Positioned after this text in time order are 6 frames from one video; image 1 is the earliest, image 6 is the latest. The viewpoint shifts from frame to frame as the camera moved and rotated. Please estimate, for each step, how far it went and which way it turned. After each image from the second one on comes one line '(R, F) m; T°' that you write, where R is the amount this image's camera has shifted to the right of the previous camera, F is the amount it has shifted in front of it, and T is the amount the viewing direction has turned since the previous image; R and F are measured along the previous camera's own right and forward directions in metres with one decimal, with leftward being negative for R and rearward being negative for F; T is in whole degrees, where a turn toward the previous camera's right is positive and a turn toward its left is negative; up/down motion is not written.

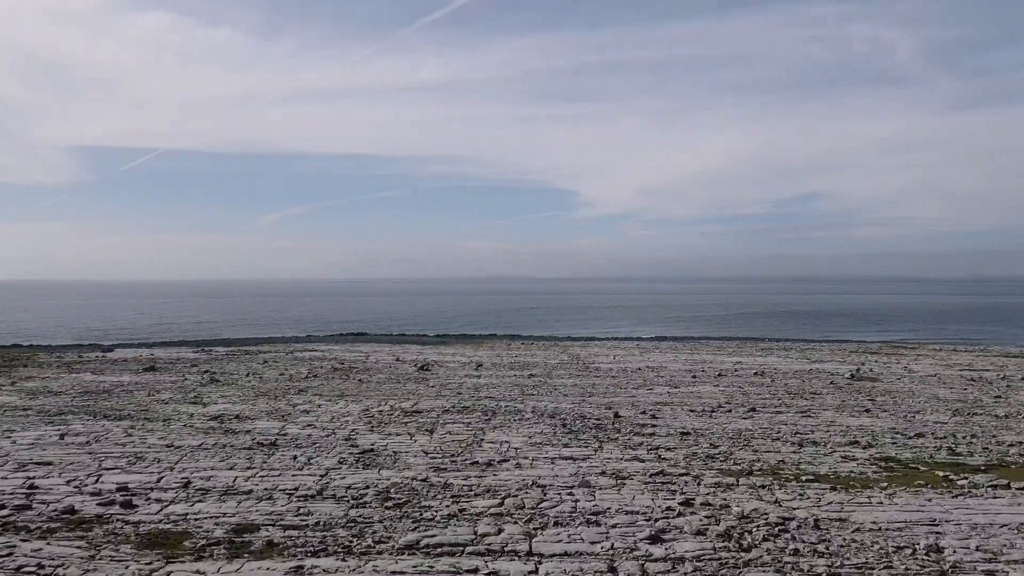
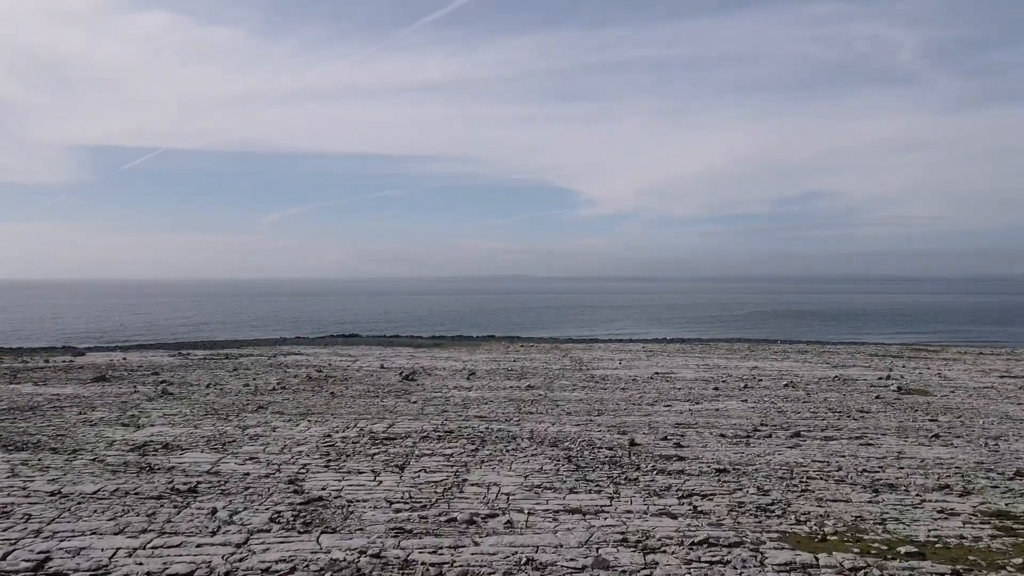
(+0.1, +1.9) m; 0°
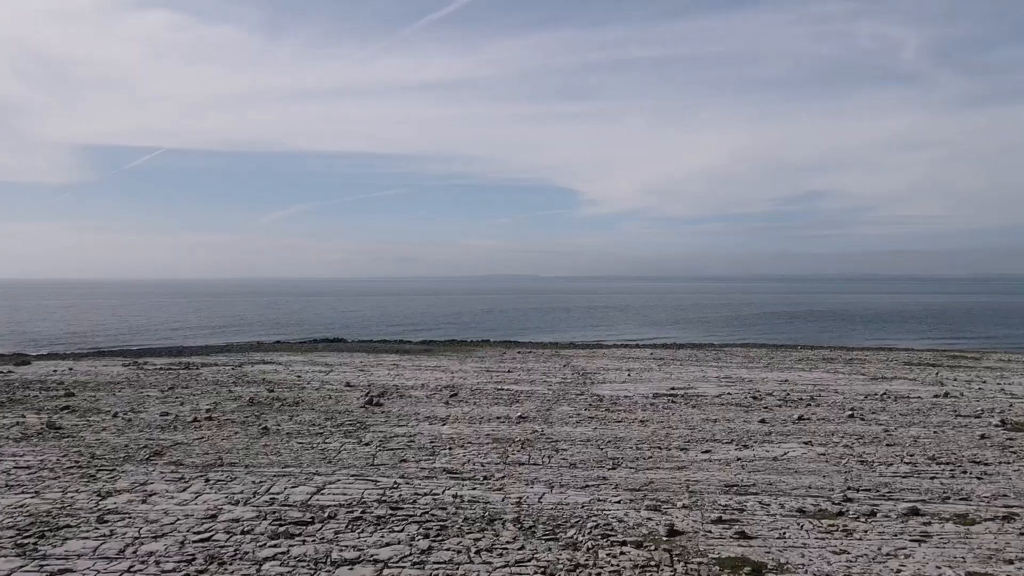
(+0.2, +3.0) m; 0°
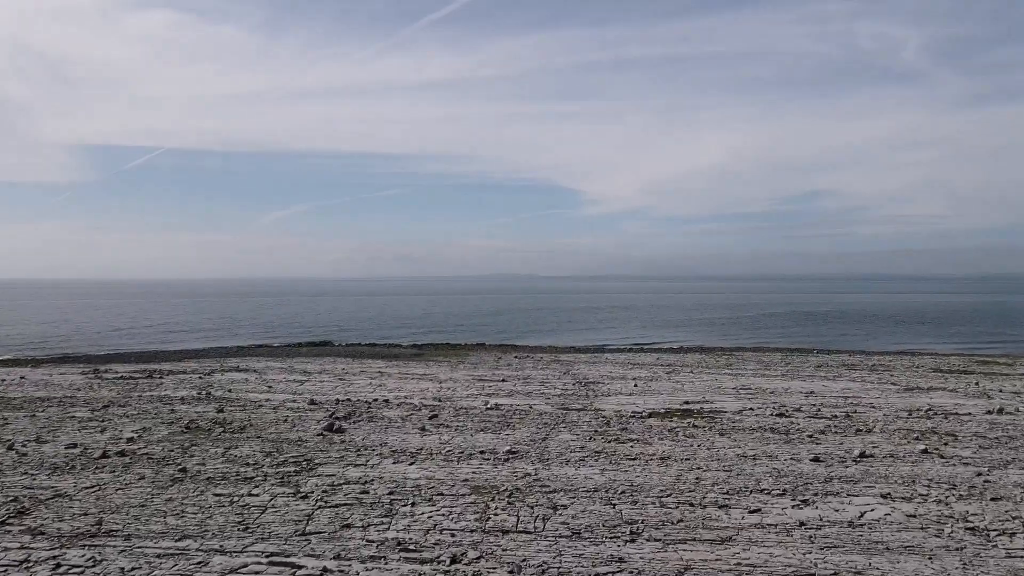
(+0.2, +2.1) m; 0°
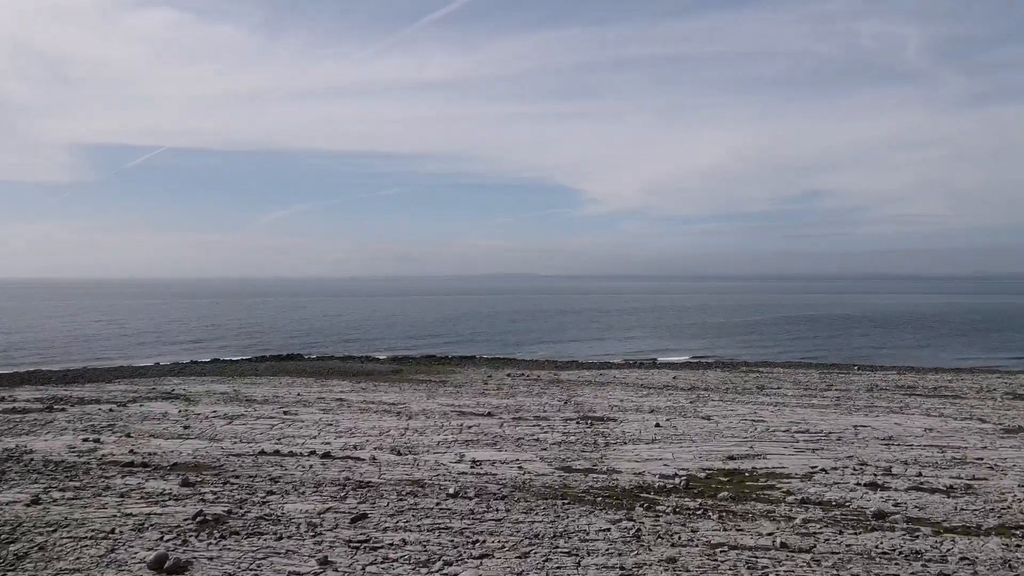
(+0.3, +4.4) m; 0°
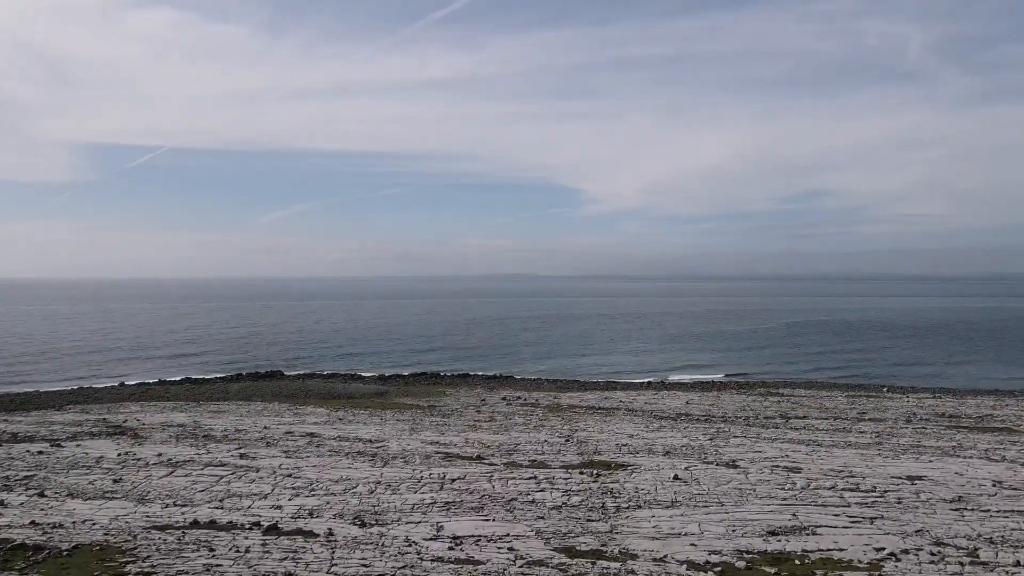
(+0.2, +2.4) m; 0°
